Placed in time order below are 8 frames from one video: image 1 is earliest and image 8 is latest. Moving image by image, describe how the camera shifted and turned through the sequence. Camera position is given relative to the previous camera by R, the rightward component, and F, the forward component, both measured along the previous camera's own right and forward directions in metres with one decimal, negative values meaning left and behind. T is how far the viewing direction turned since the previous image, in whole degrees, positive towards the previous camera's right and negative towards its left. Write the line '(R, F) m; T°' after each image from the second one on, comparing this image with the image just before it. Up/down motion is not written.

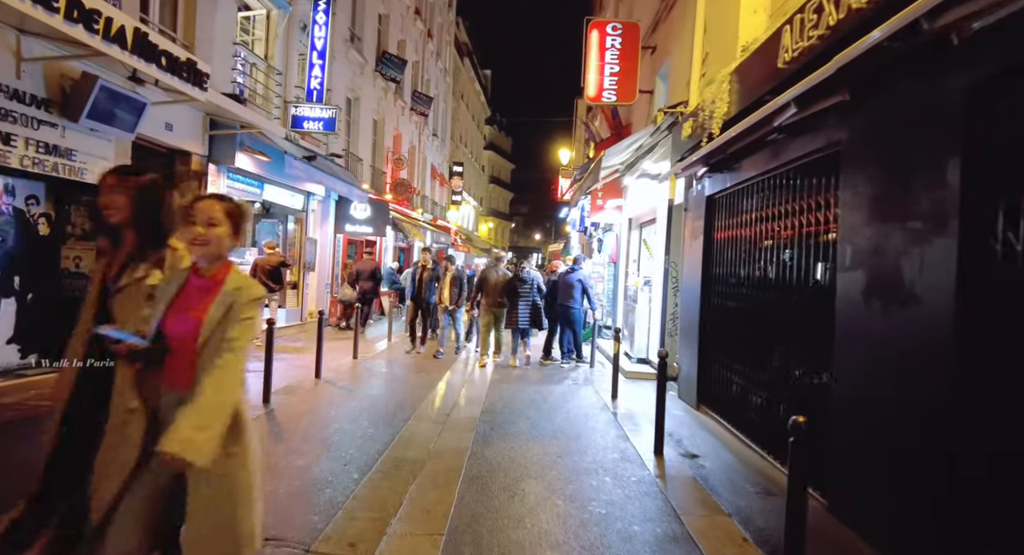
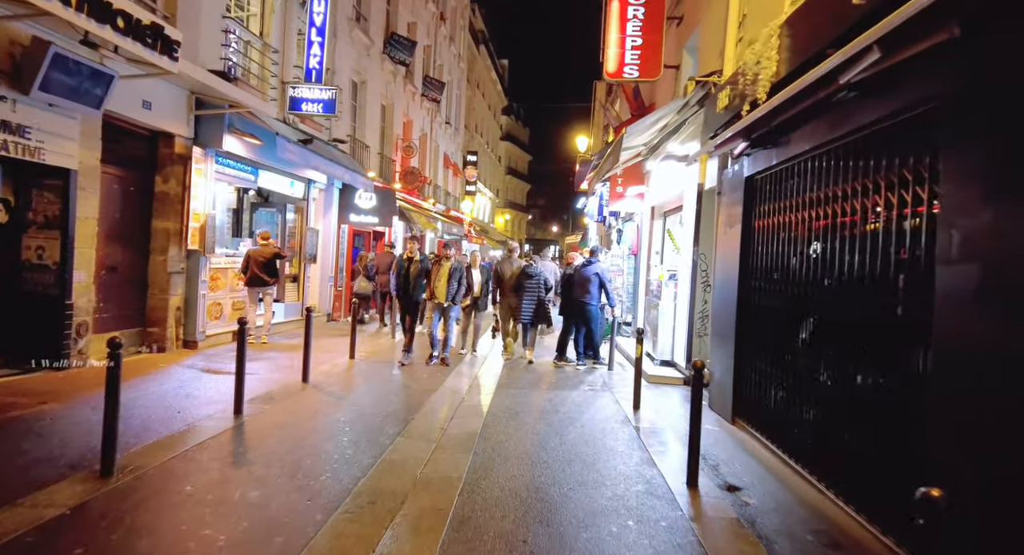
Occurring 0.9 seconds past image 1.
(+0.1, +0.9) m; -2°
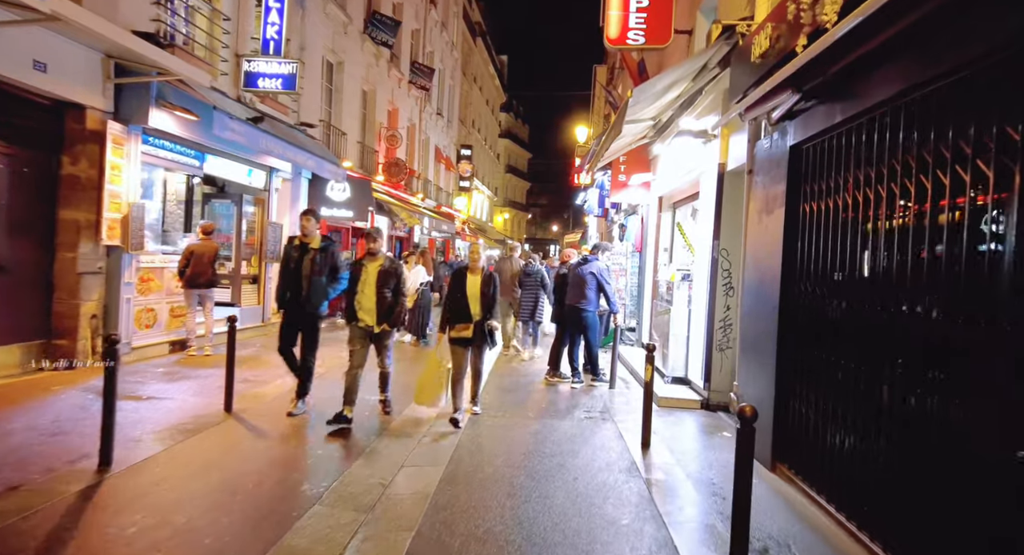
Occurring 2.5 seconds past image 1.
(+0.2, +1.5) m; 0°
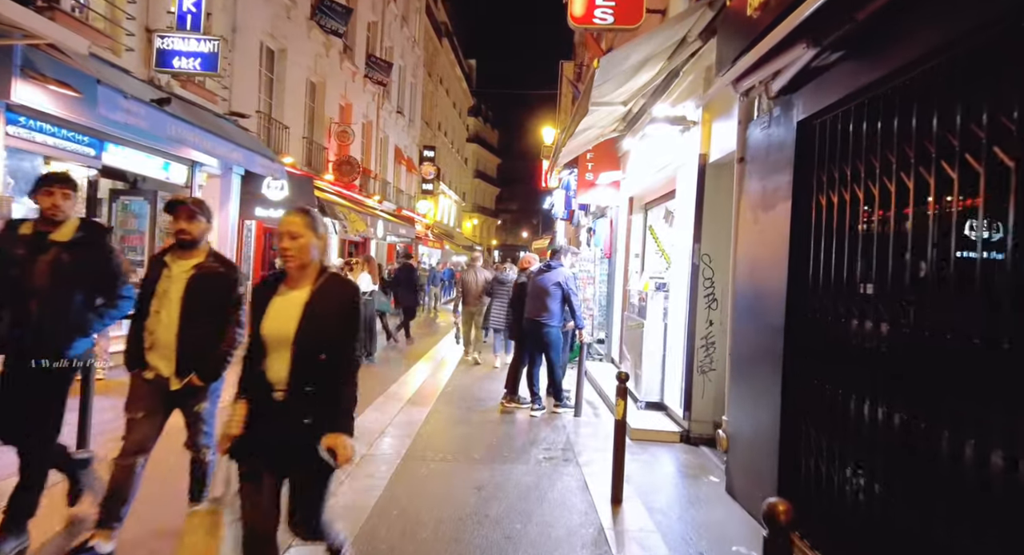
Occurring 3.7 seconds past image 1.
(+0.2, +1.2) m; +3°
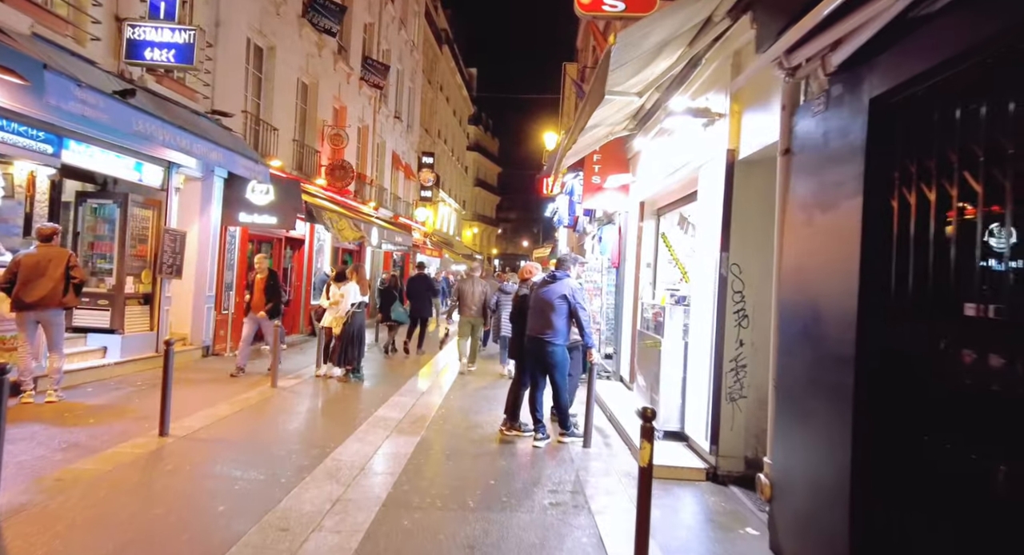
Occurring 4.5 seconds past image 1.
(0.0, +0.8) m; 0°
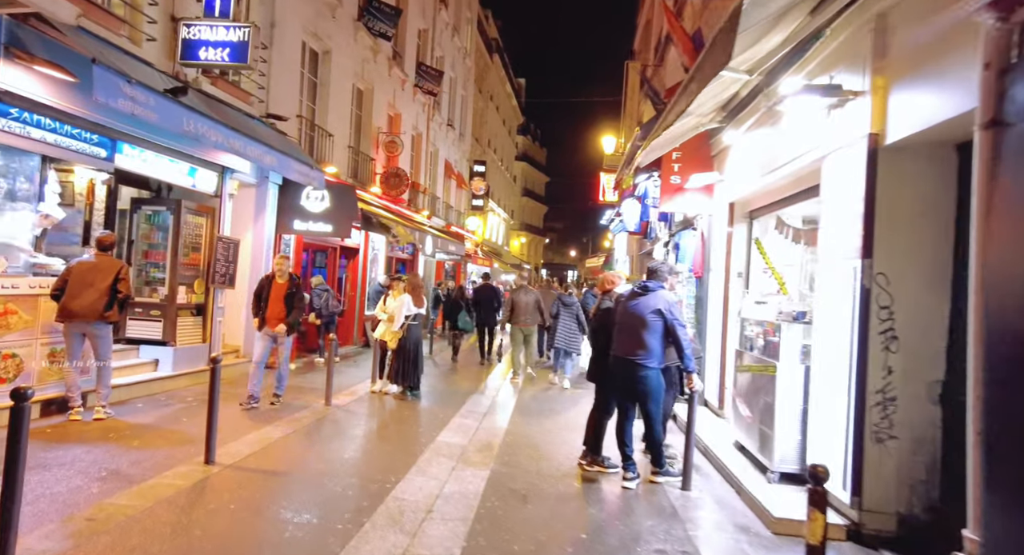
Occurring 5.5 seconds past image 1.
(-0.3, +0.8) m; -4°
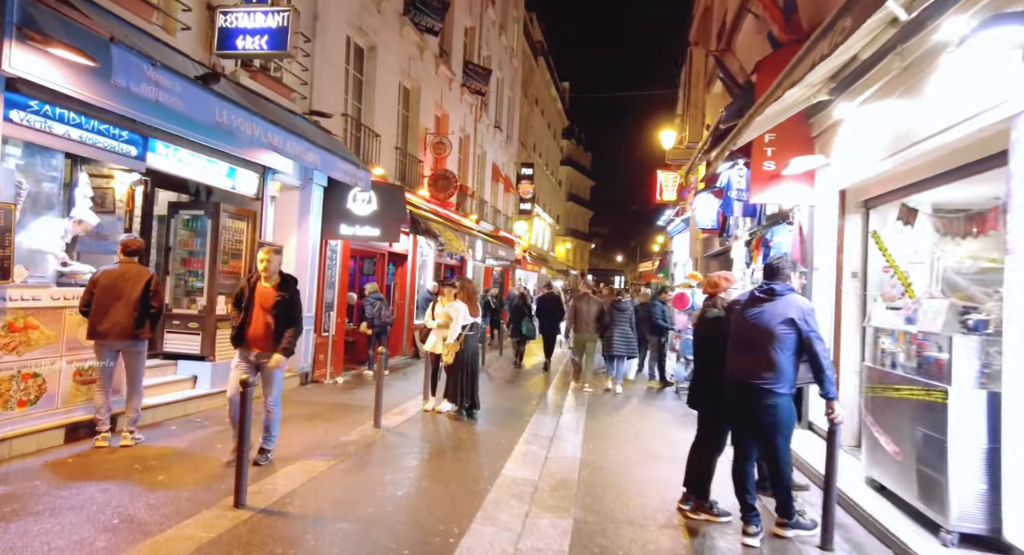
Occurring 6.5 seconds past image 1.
(-0.3, +1.0) m; -4°
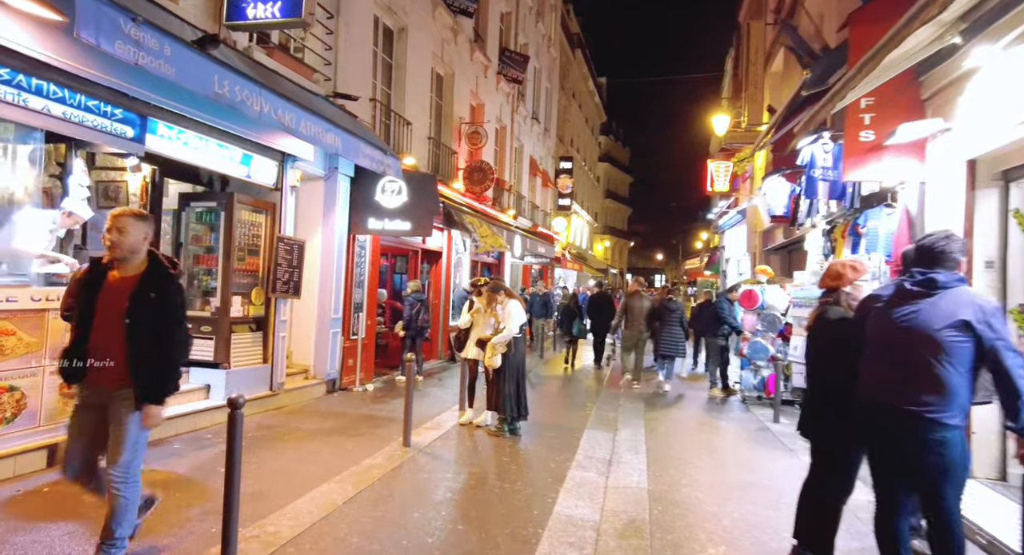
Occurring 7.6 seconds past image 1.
(-0.1, +1.1) m; -3°
